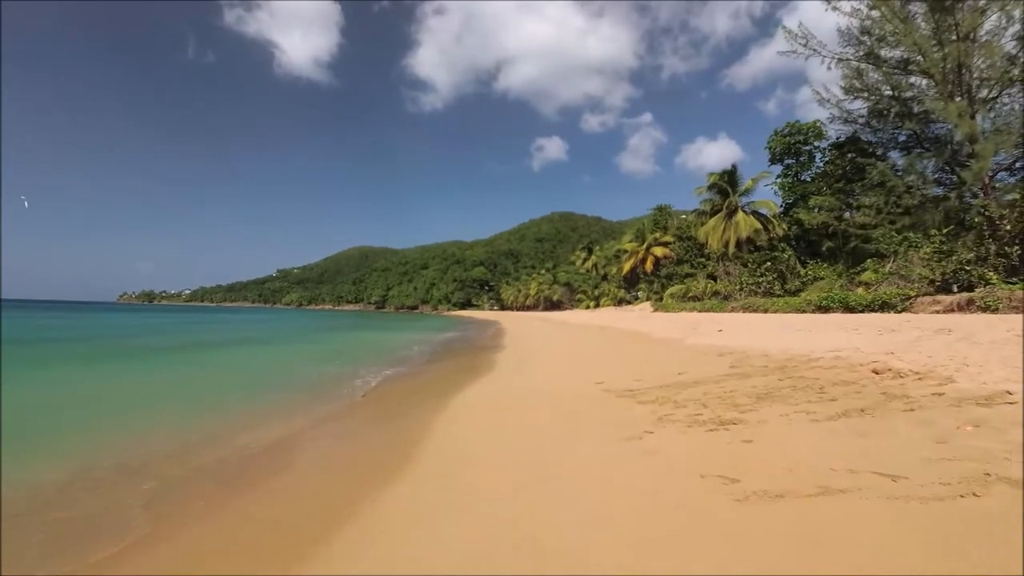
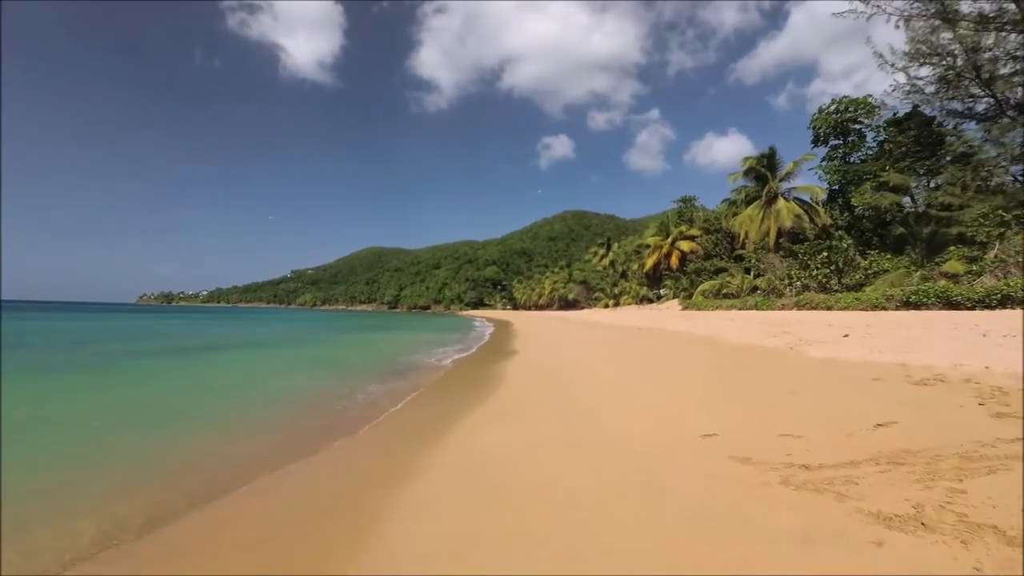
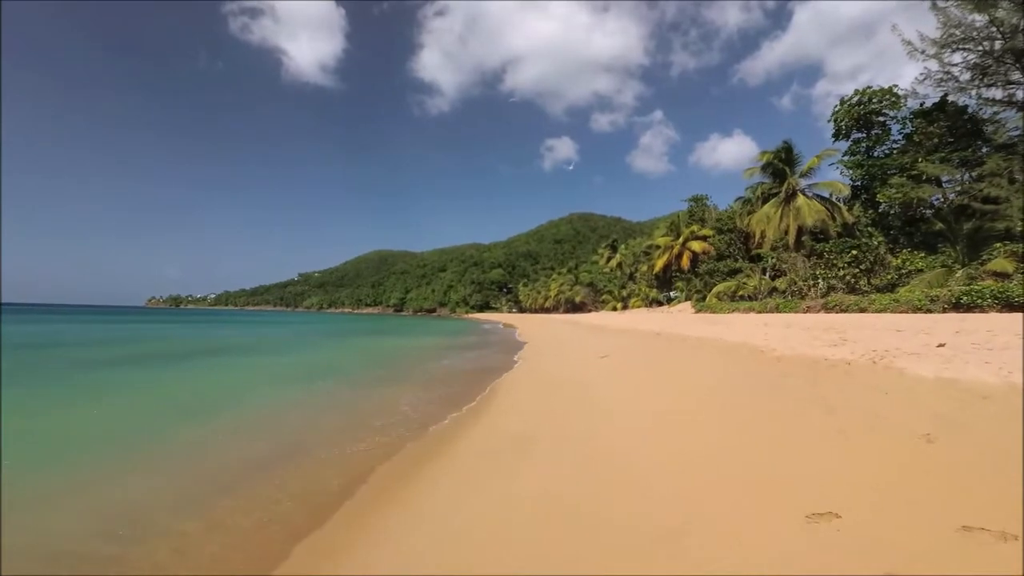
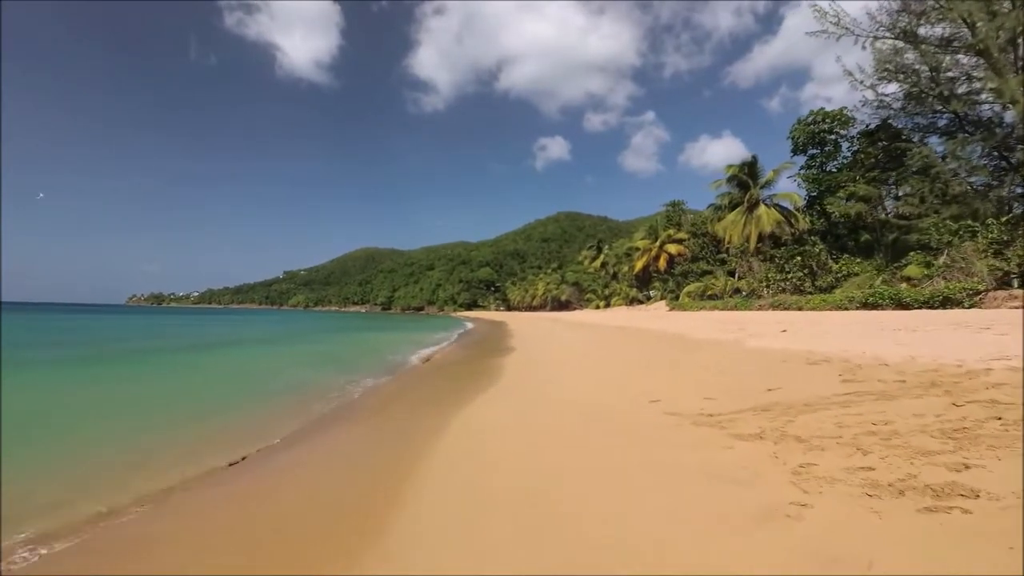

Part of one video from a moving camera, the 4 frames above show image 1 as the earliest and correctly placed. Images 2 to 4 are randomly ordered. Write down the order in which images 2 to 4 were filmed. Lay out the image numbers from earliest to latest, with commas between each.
4, 2, 3
